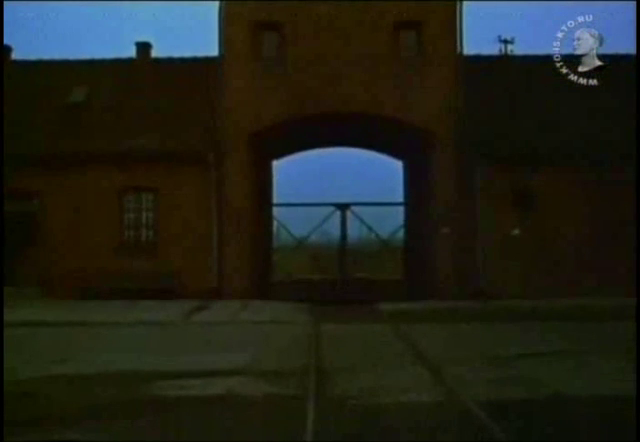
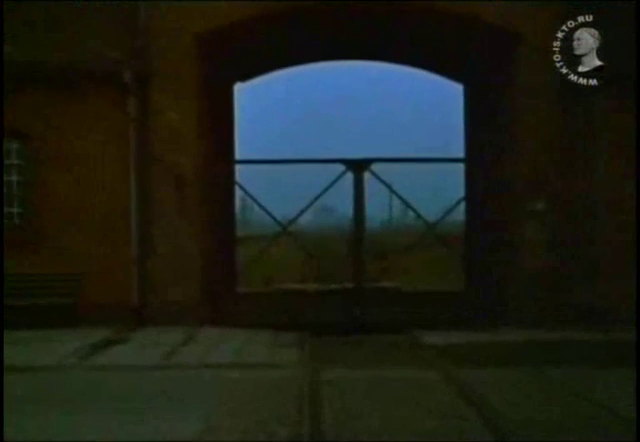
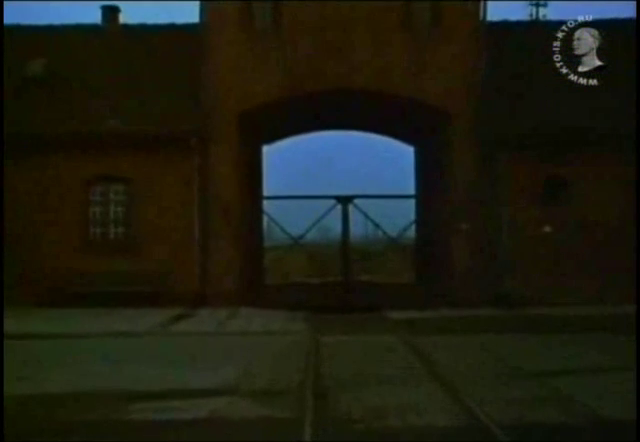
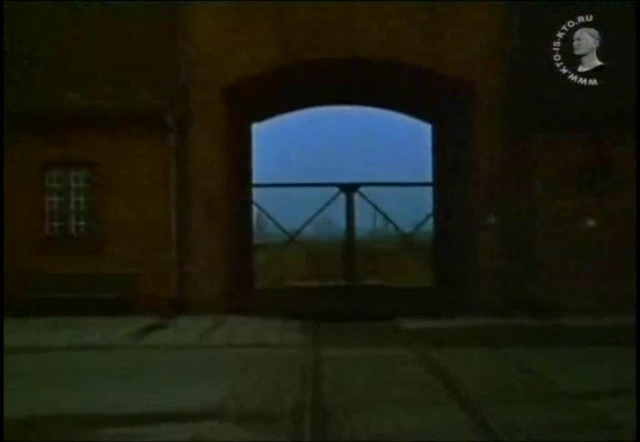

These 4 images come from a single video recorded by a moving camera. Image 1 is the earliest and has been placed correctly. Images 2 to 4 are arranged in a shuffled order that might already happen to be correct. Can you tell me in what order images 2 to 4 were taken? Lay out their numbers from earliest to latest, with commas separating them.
3, 4, 2
